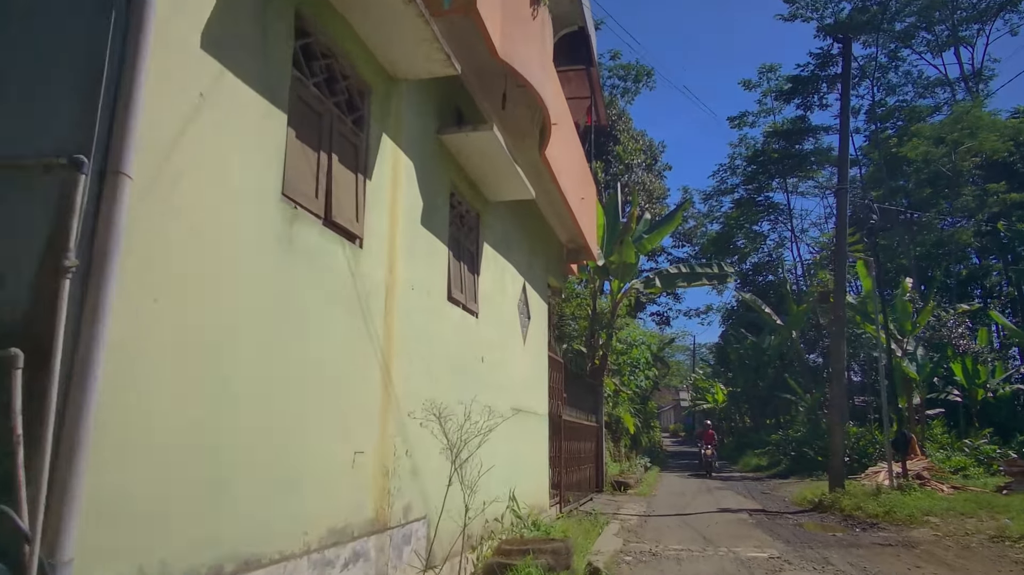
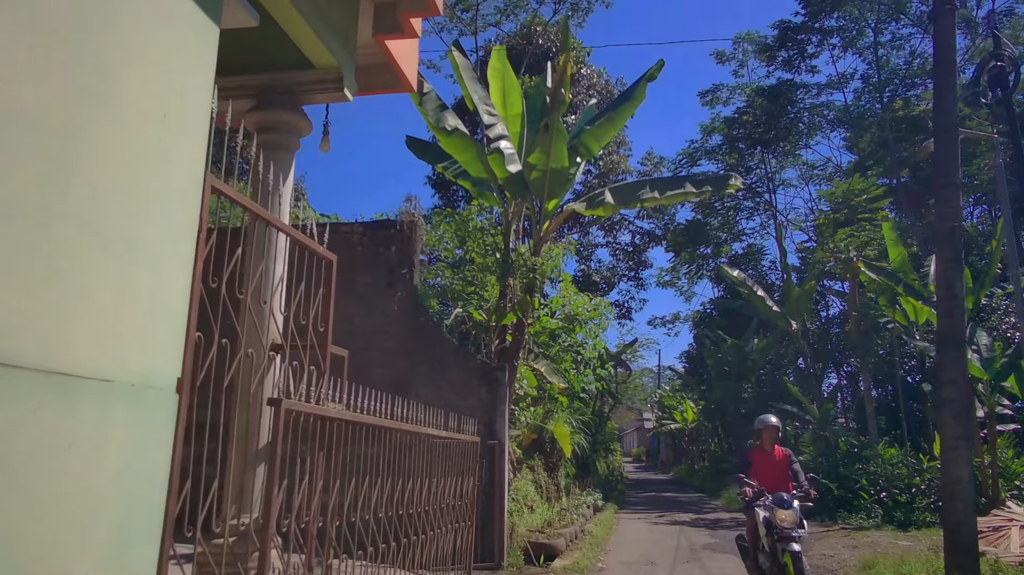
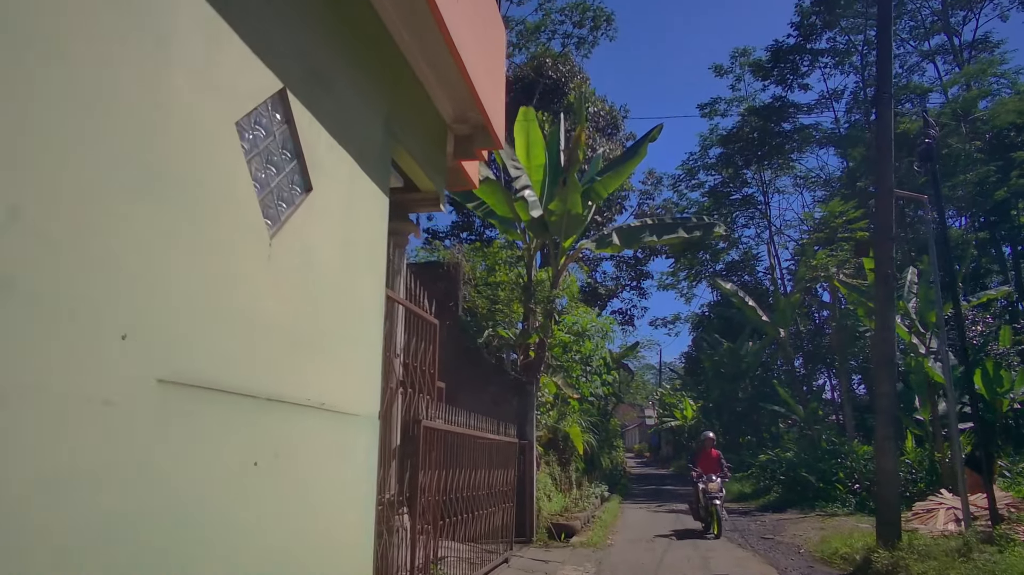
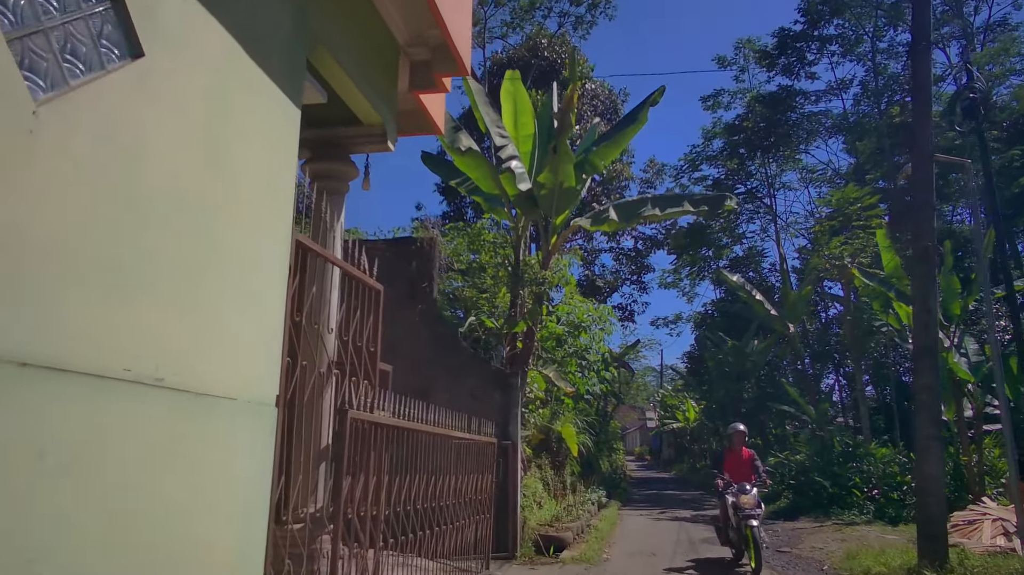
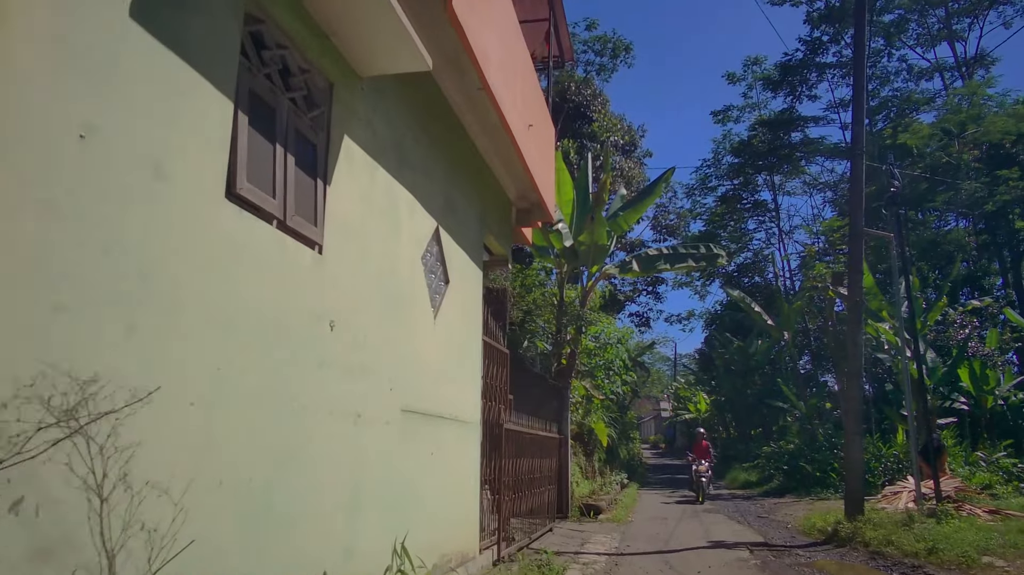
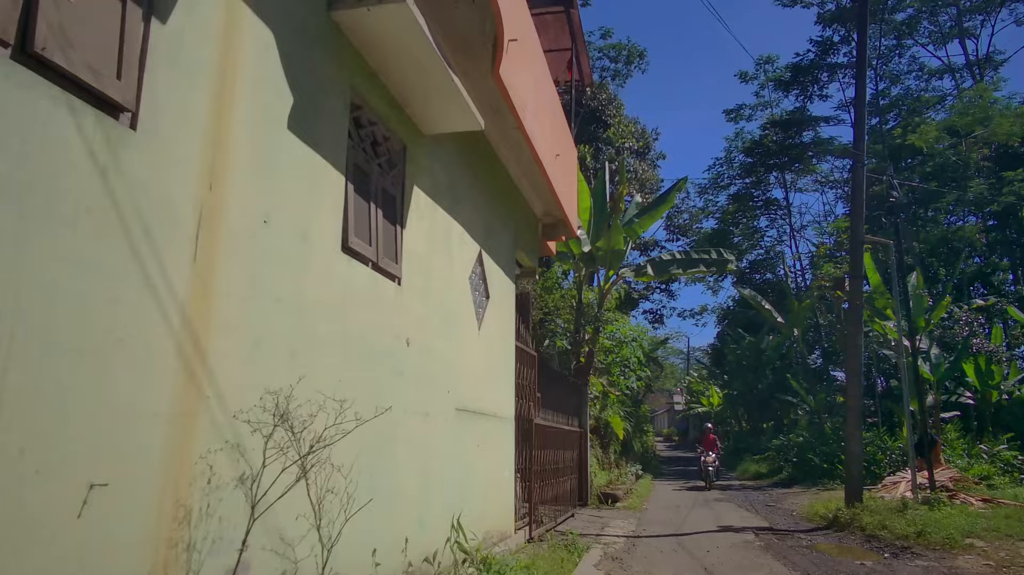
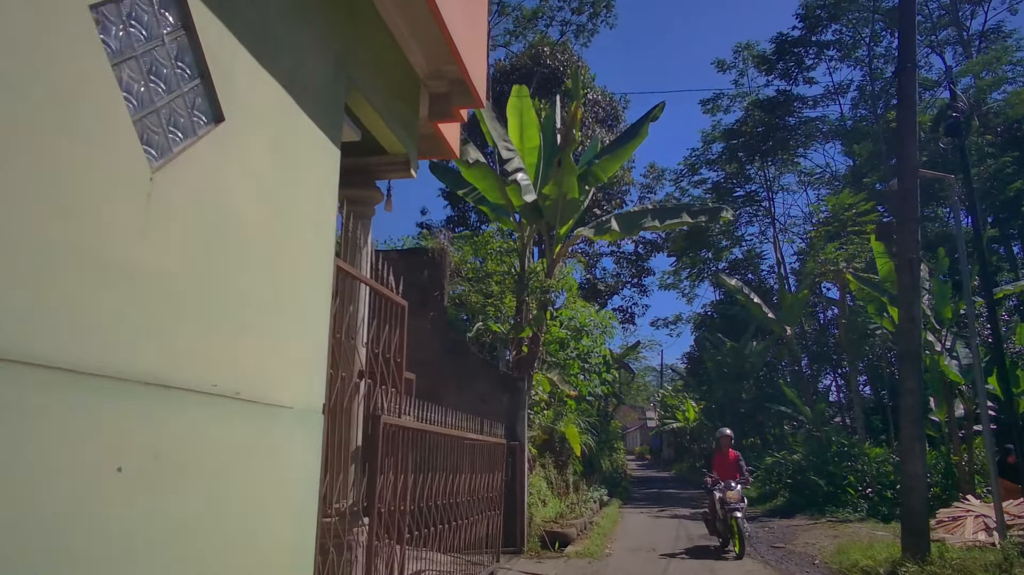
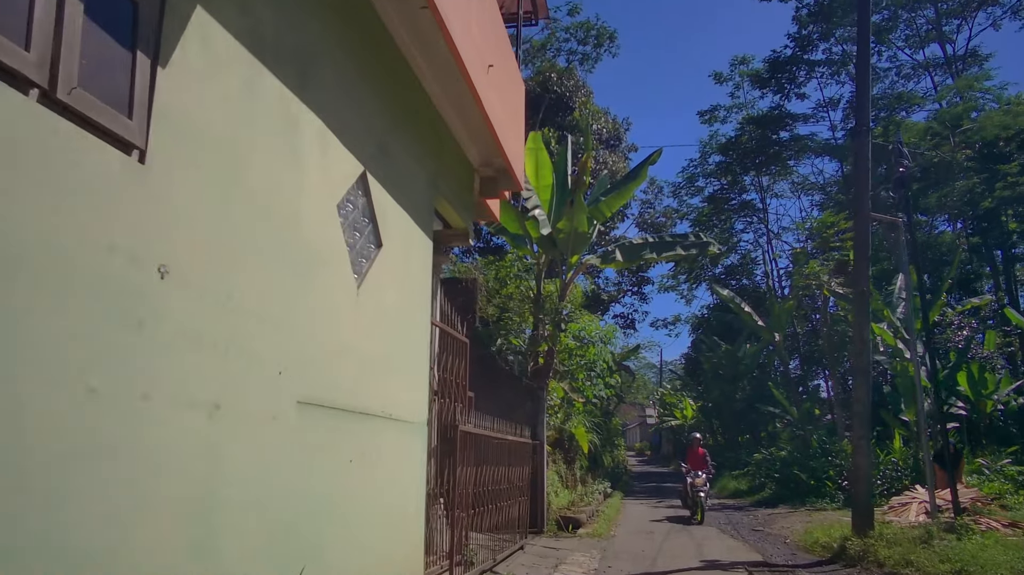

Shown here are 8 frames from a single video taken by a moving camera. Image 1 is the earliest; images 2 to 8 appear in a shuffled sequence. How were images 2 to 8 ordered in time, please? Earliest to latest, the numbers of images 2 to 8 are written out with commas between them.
6, 5, 8, 3, 7, 4, 2
